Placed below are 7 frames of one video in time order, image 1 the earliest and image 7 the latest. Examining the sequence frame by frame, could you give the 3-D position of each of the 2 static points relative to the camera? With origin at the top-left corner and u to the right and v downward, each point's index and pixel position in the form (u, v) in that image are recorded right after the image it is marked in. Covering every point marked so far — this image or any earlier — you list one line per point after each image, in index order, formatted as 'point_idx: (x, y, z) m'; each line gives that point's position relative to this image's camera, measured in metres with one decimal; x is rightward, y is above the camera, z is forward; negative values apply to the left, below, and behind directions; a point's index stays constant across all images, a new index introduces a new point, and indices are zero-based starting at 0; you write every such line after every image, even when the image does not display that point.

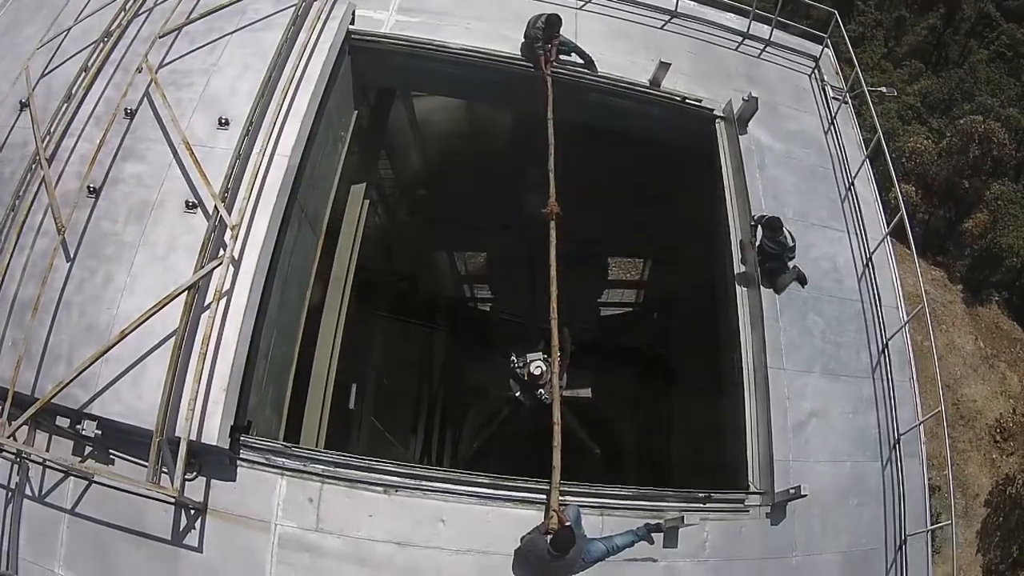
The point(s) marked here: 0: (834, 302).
0: (+7.4, -0.4, +15.5) m
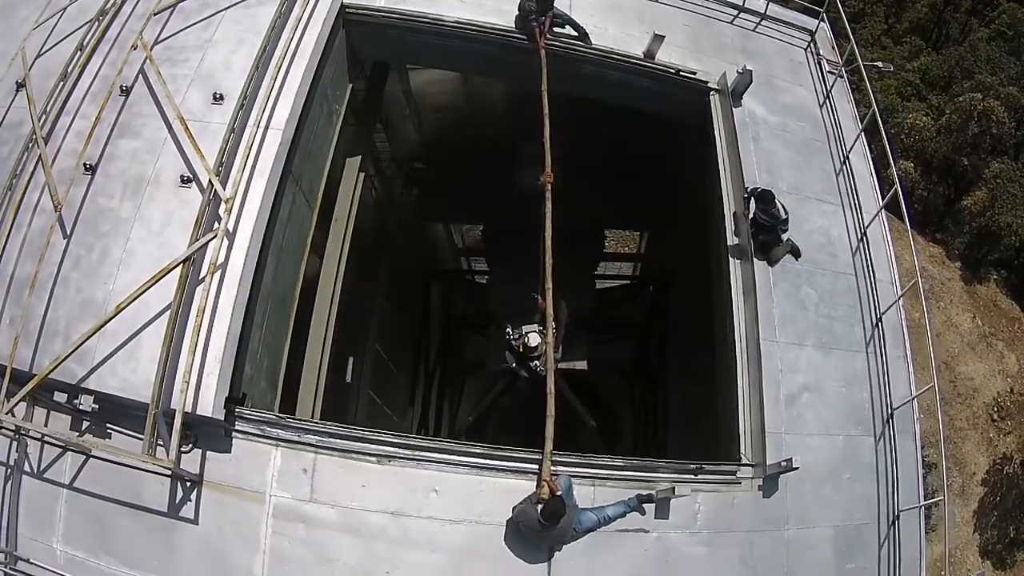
0: (+7.3, +0.3, +15.5) m
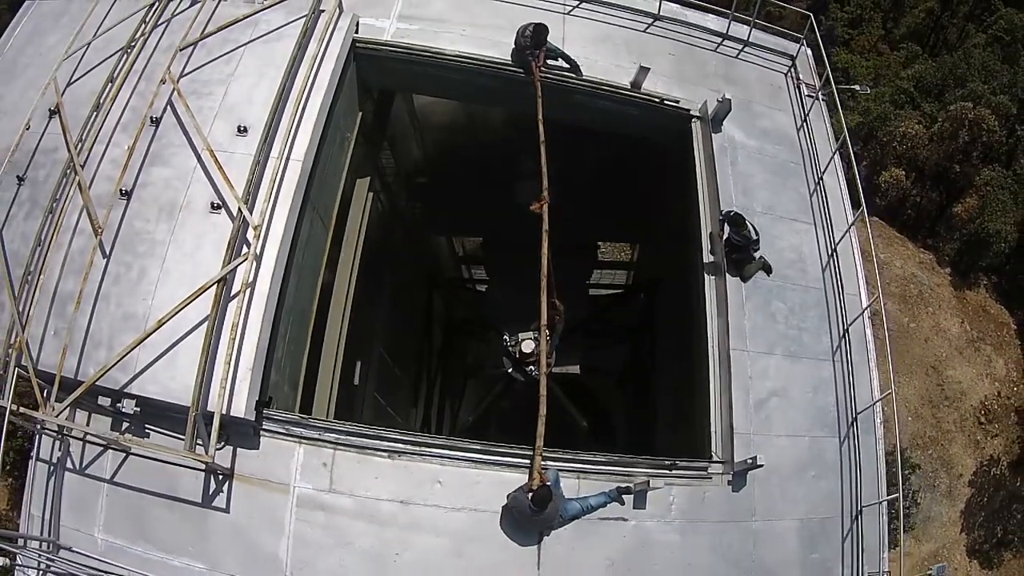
0: (+7.2, -0.1, +16.8) m
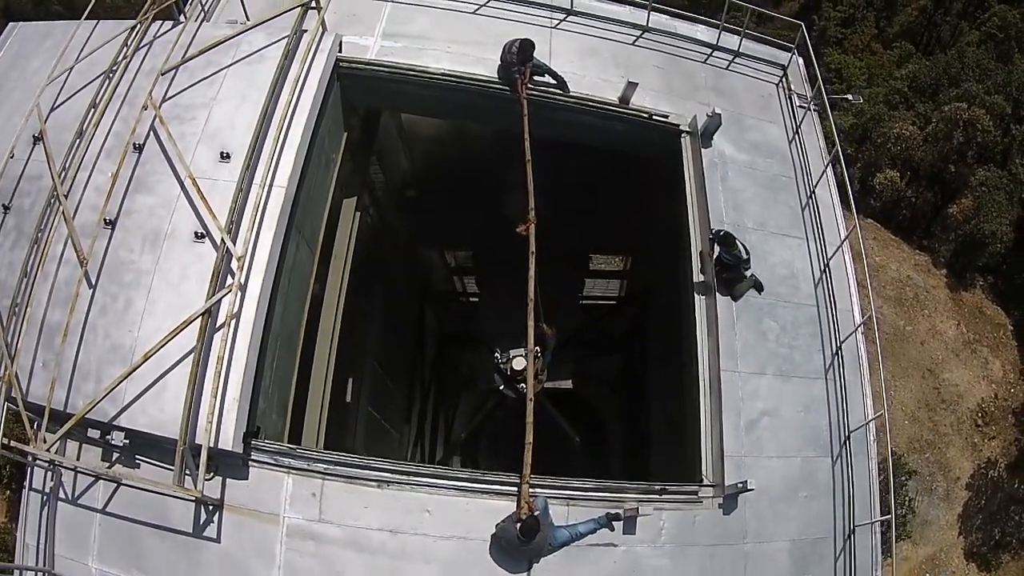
0: (+6.9, -0.5, +16.7) m
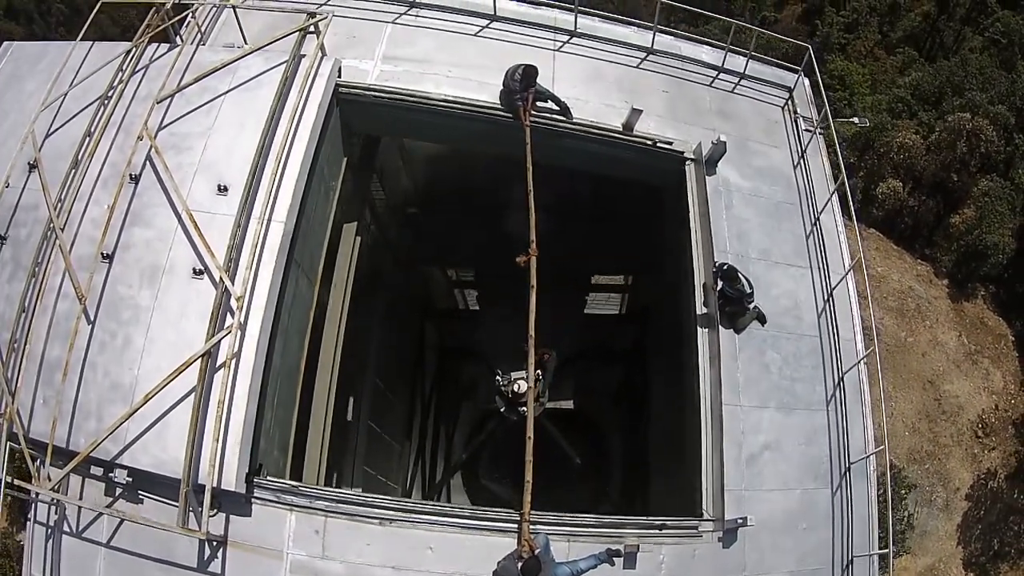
0: (+6.9, -1.2, +16.8) m
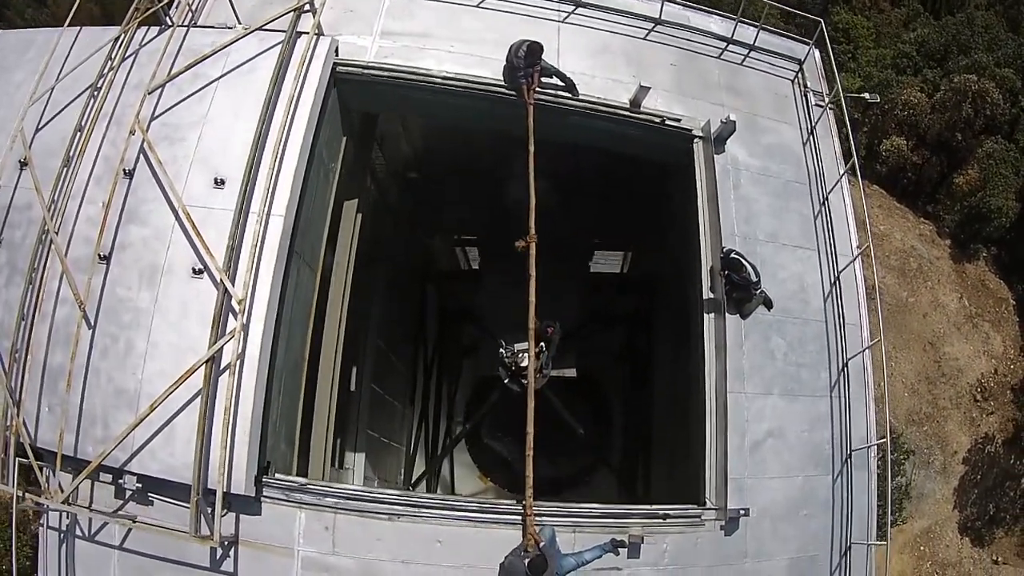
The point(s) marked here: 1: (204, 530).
0: (+7.0, -0.9, +16.6) m
1: (-6.0, -4.6, +13.0) m
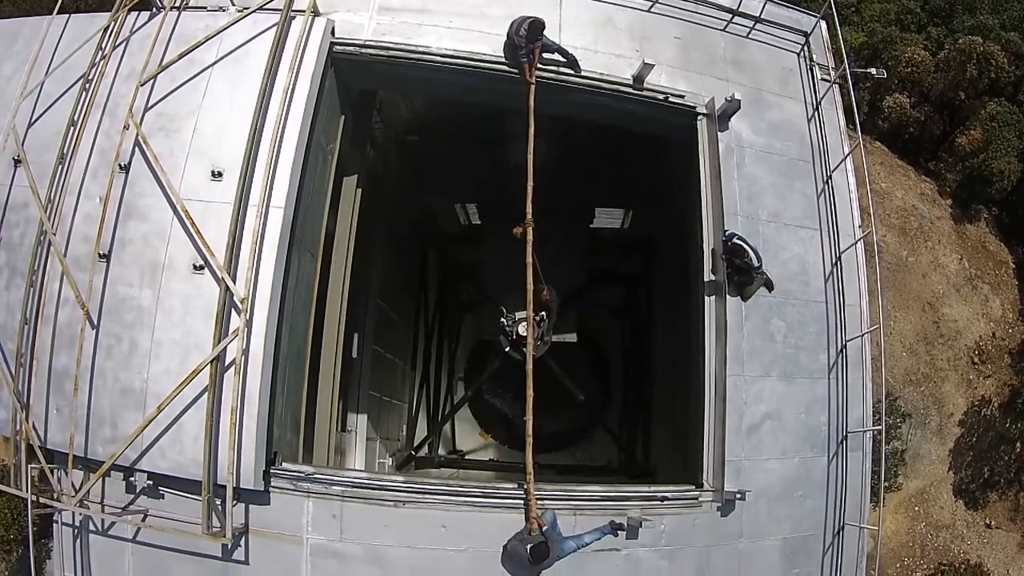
0: (+7.1, -0.5, +16.7) m
1: (-5.9, -4.6, +13.4) m
